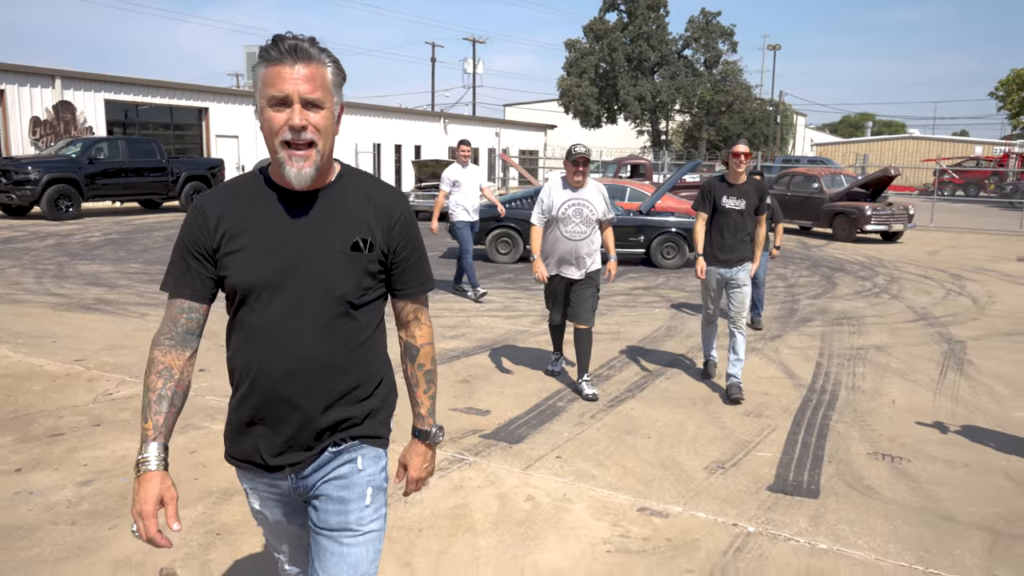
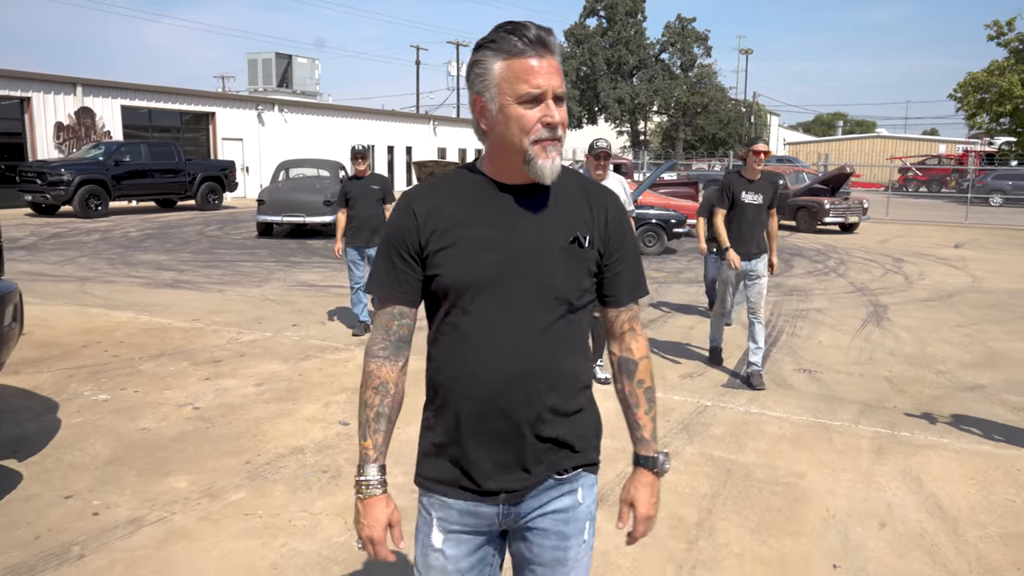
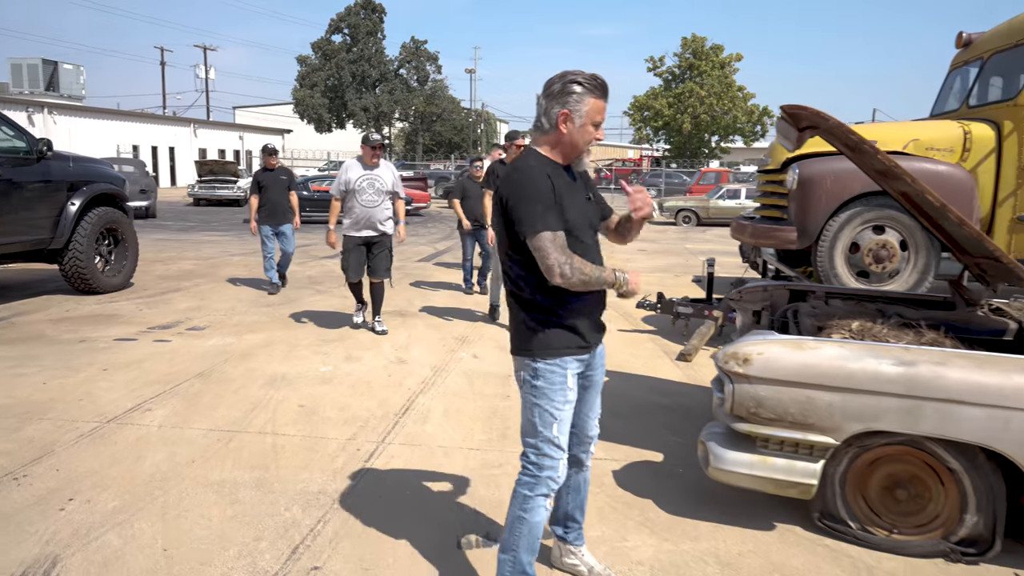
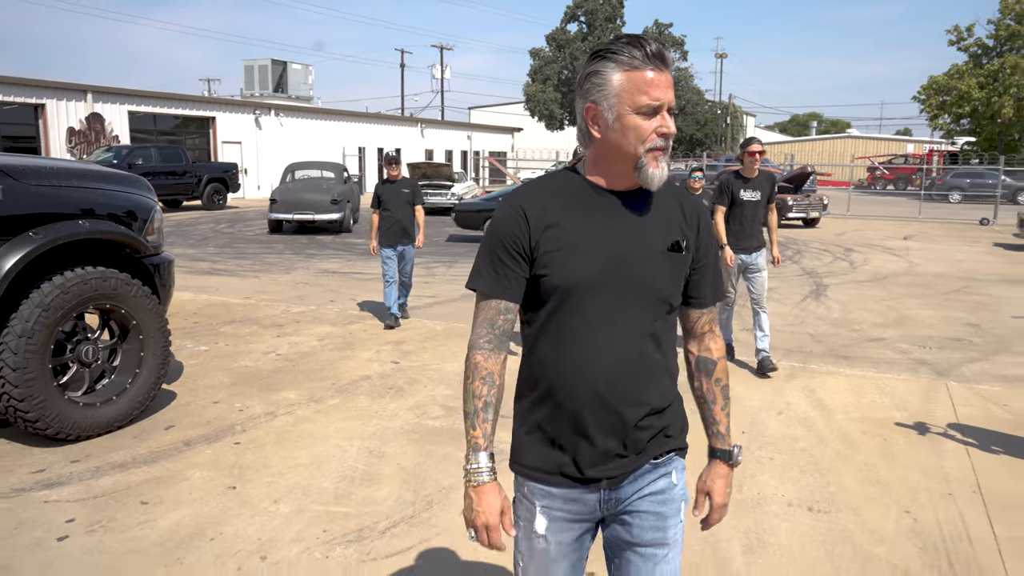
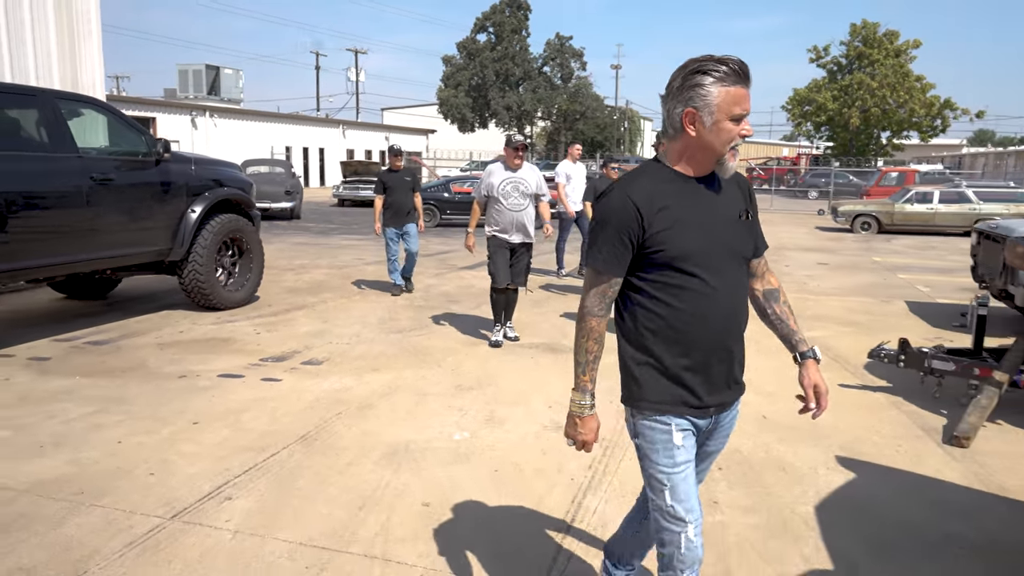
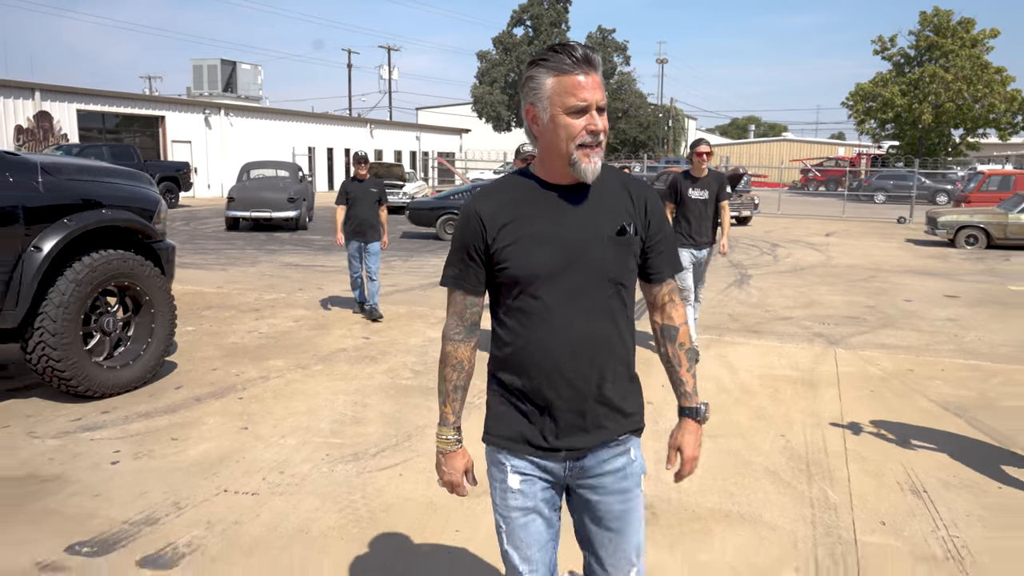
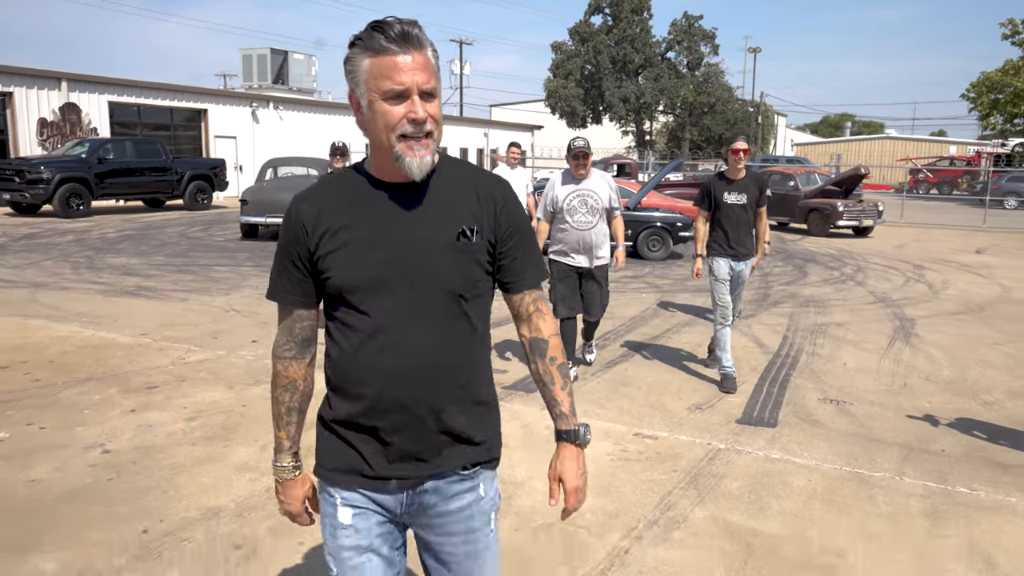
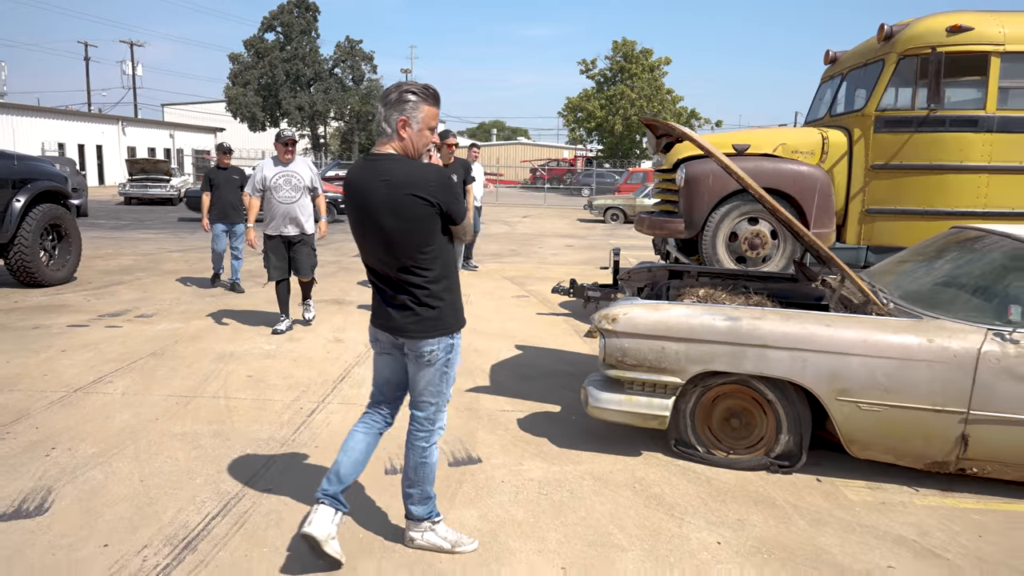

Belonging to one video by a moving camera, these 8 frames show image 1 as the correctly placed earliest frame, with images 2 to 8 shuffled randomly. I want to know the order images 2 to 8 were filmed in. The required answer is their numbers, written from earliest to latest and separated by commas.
7, 2, 4, 6, 5, 3, 8
